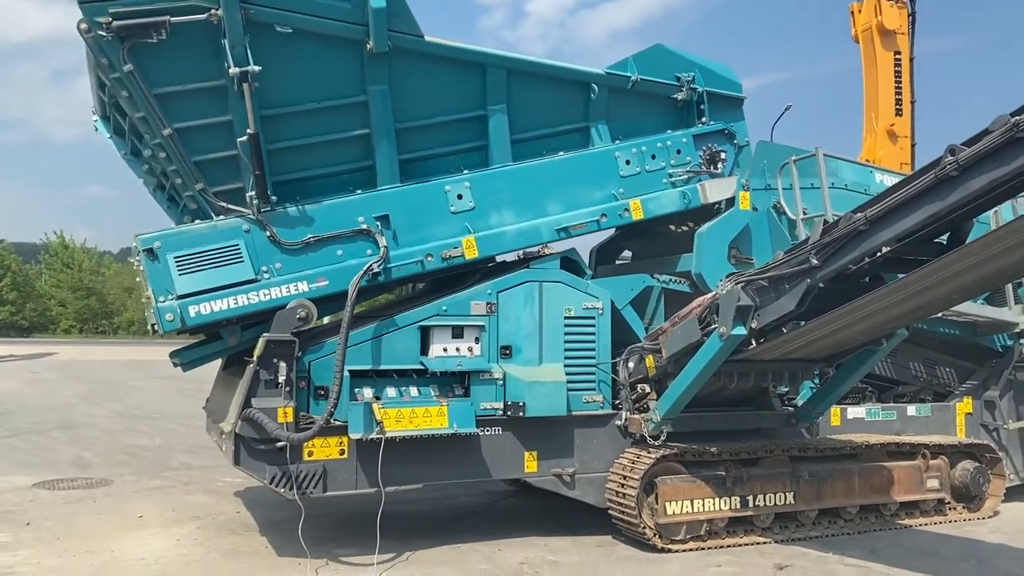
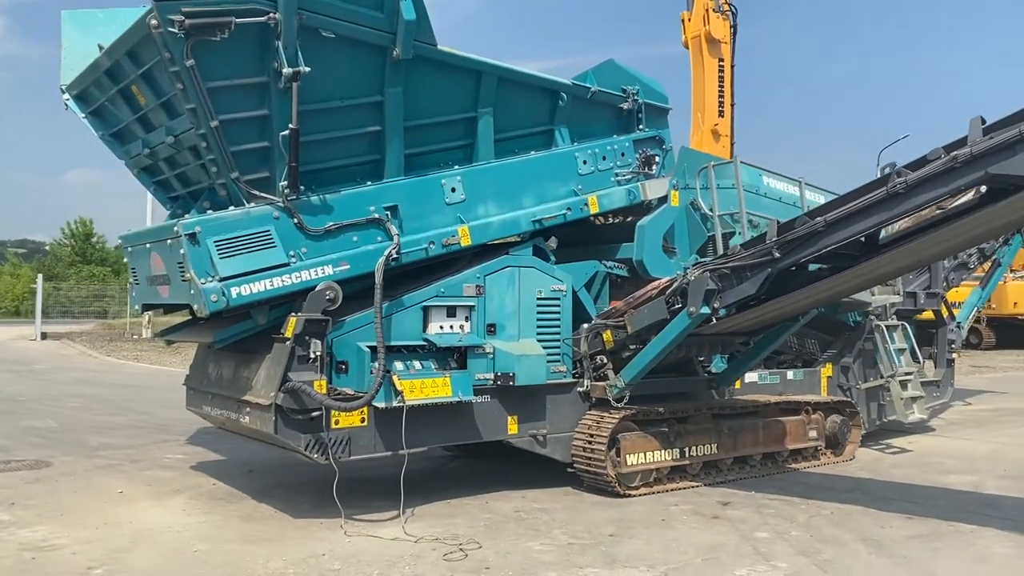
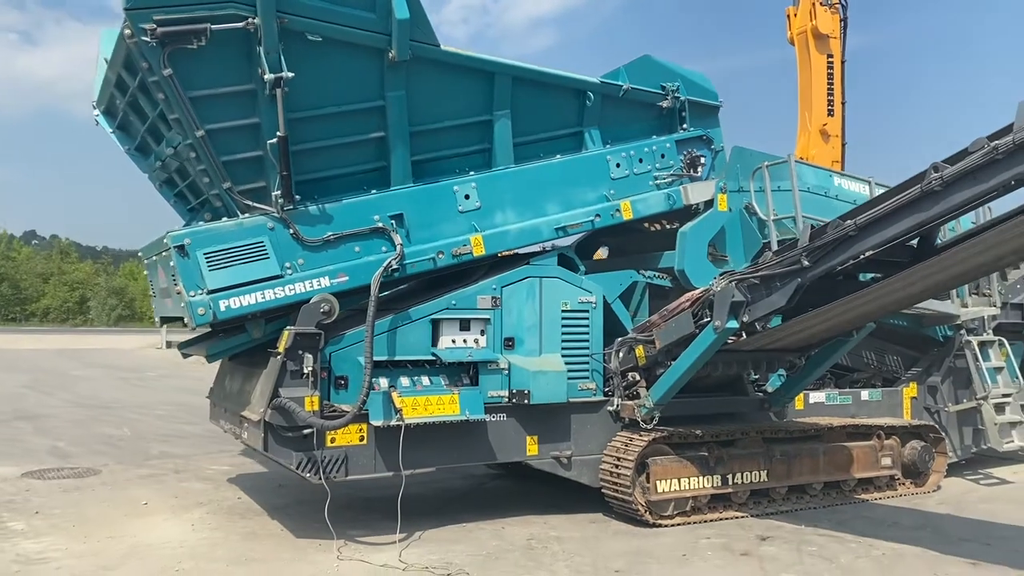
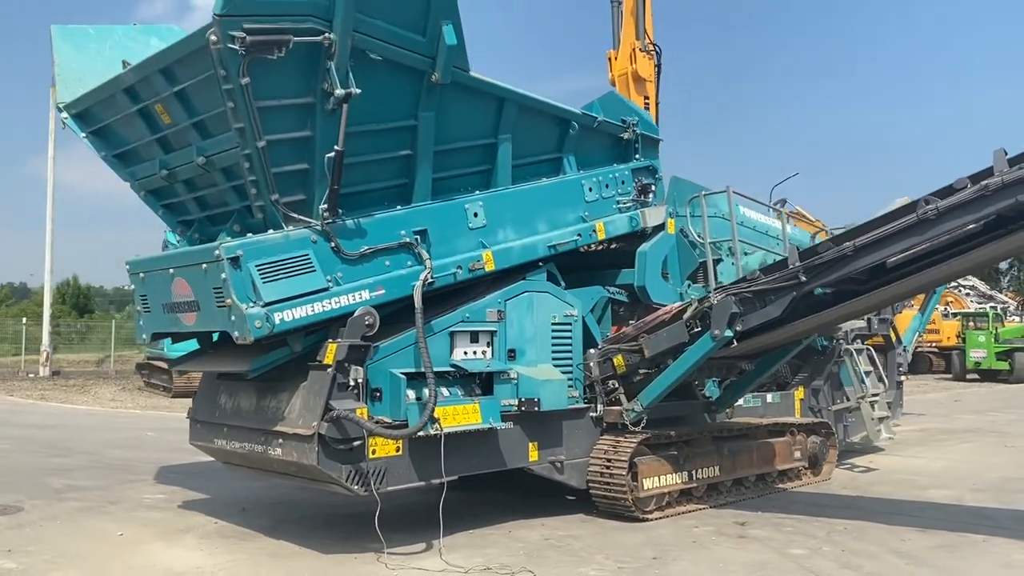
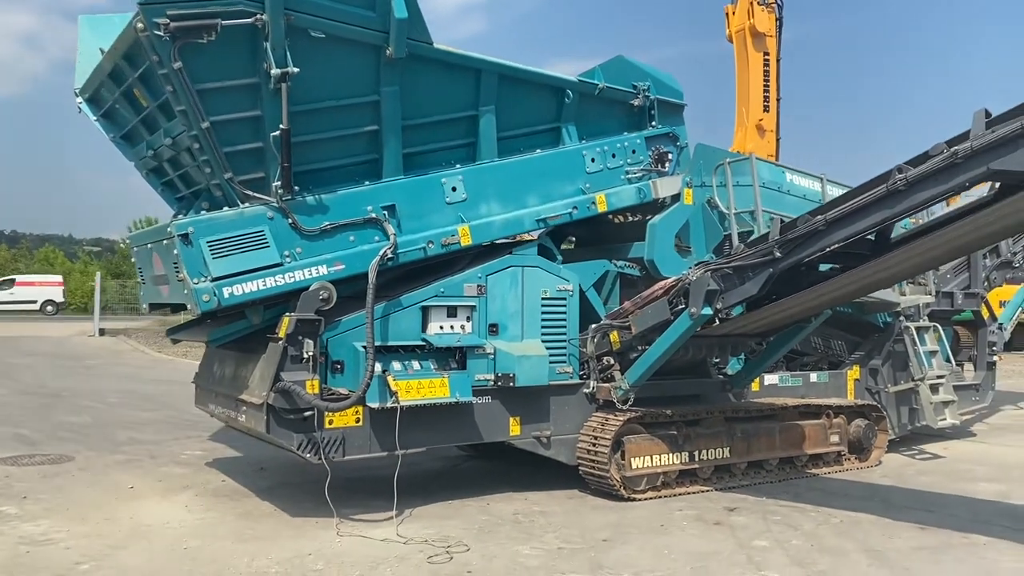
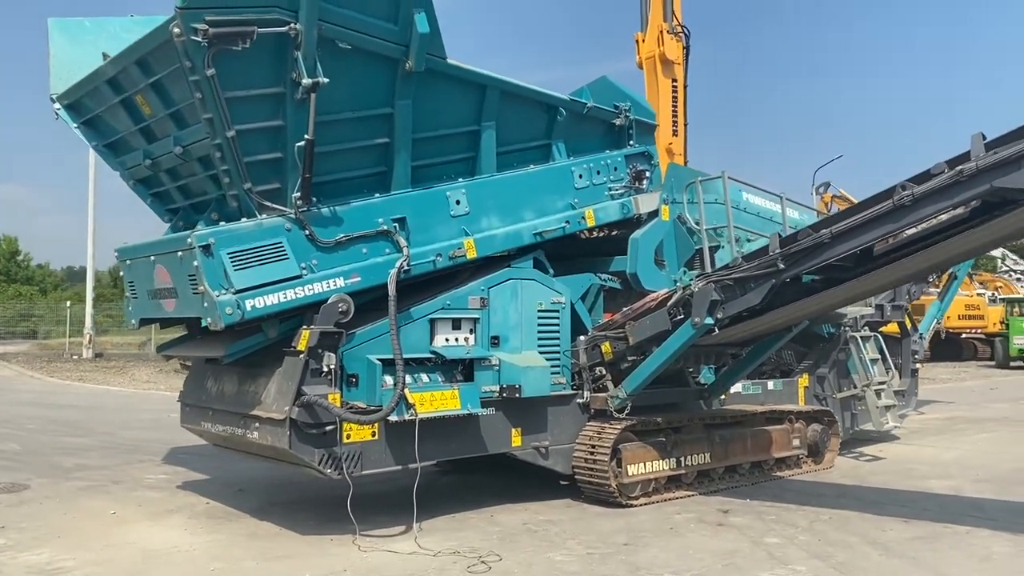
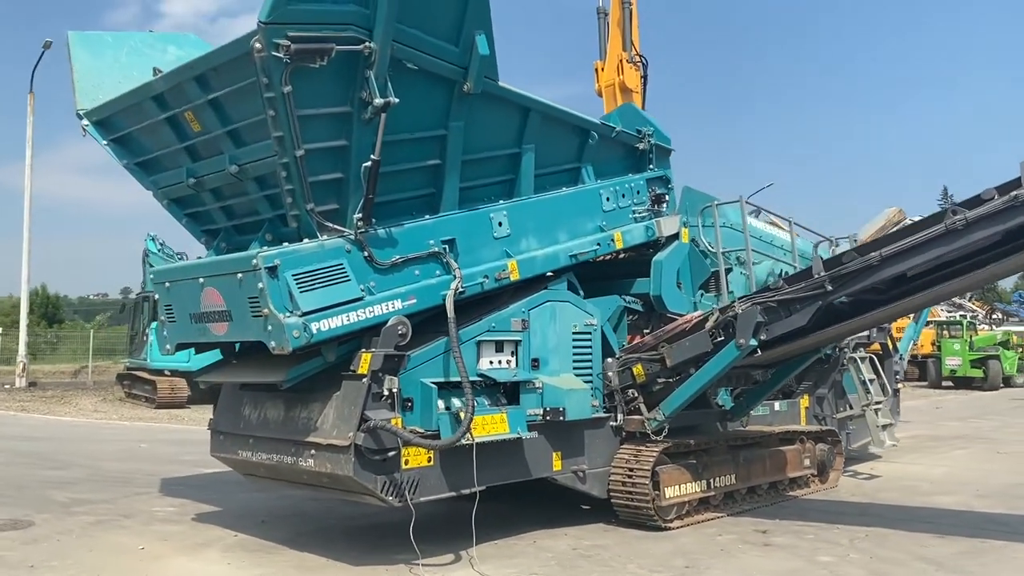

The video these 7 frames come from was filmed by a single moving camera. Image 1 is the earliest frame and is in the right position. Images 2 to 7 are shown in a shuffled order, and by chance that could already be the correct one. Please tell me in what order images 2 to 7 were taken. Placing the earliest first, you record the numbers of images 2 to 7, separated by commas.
3, 5, 2, 6, 4, 7
